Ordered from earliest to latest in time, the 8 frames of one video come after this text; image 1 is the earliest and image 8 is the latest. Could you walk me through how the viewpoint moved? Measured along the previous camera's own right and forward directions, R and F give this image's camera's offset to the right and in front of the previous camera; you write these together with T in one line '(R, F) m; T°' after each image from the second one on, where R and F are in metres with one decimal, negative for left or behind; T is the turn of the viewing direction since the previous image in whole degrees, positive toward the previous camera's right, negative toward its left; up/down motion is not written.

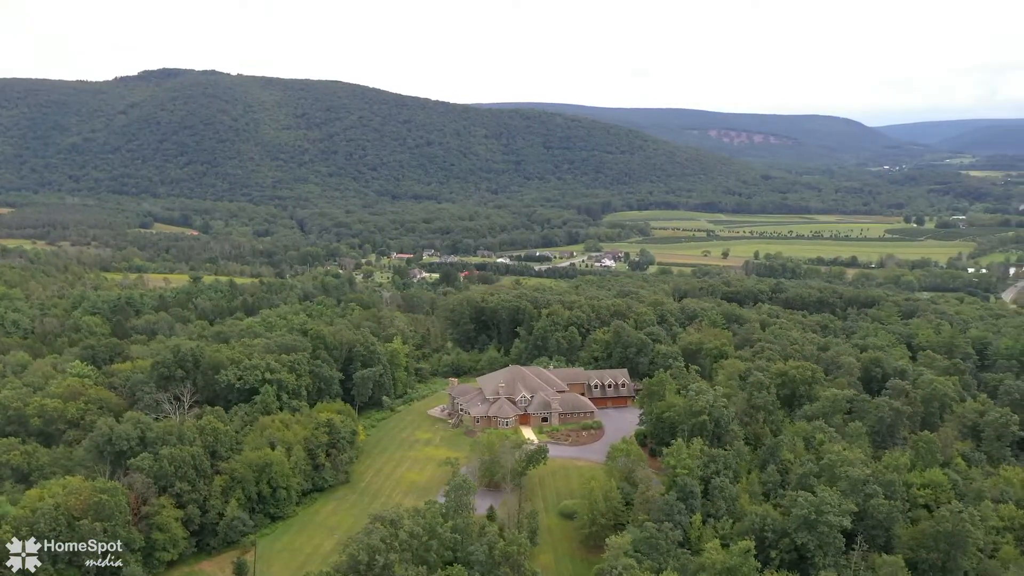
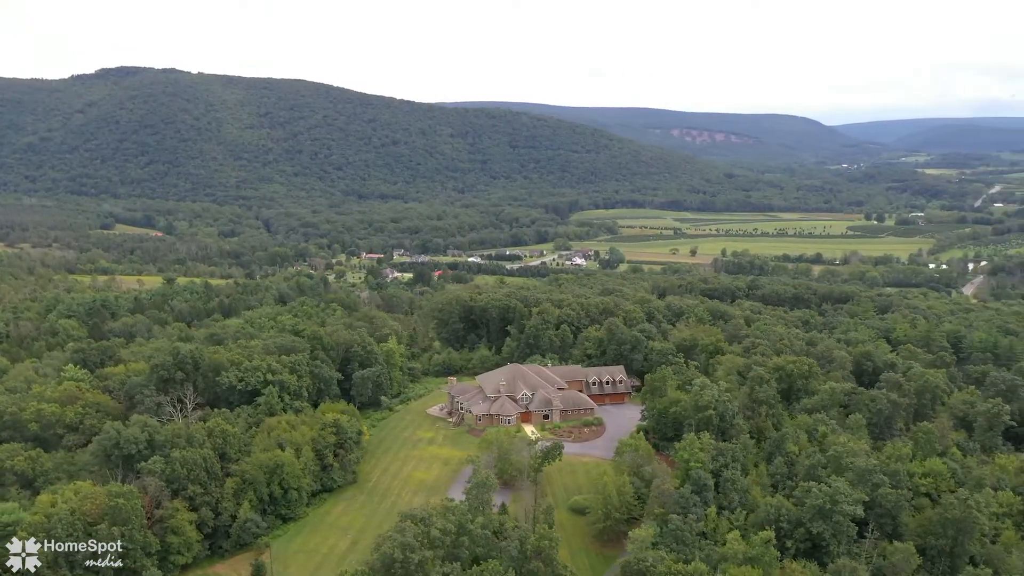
(-2.5, -0.4) m; +3°
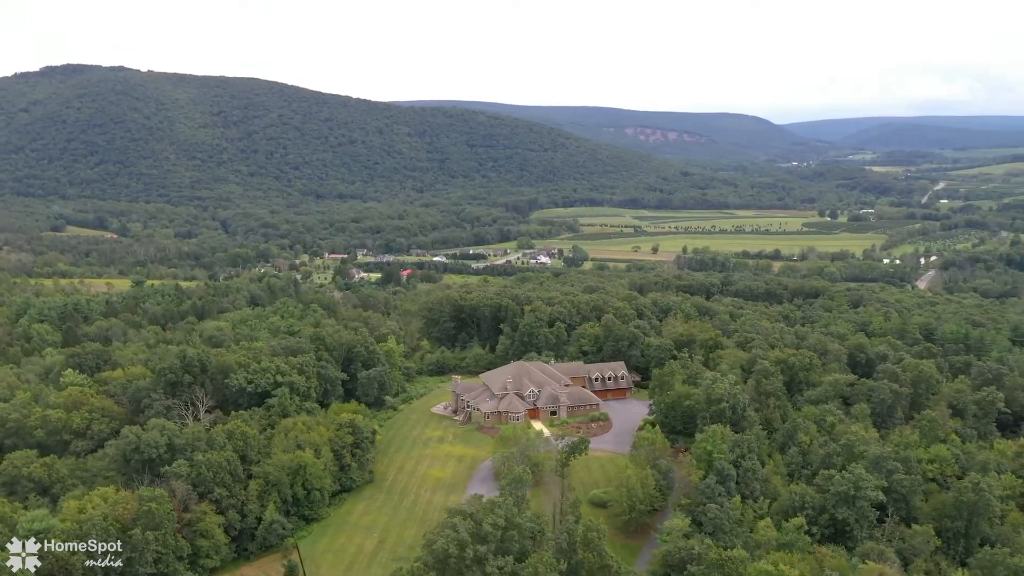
(-3.5, -0.6) m; +3°
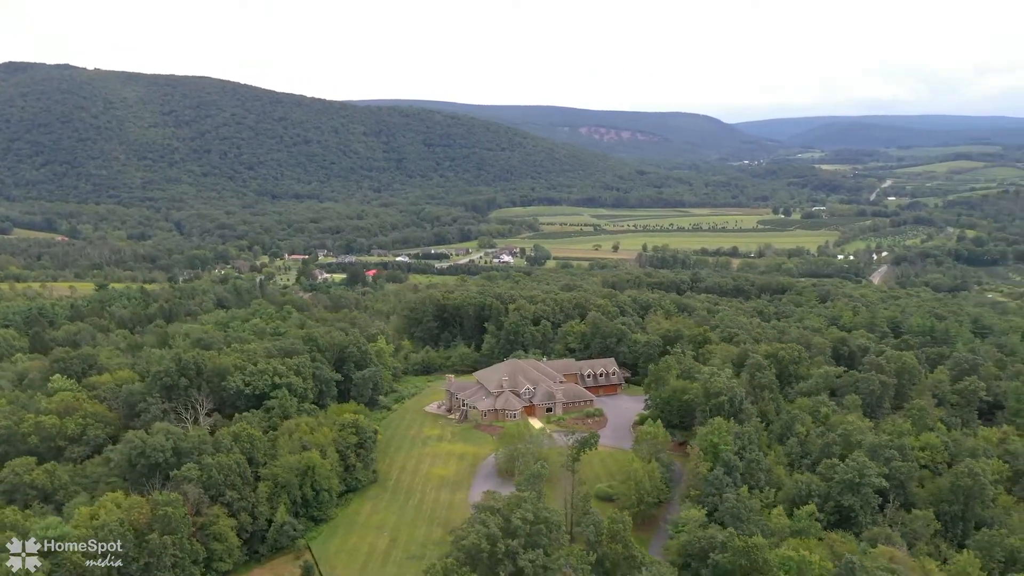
(-2.8, -0.5) m; +3°
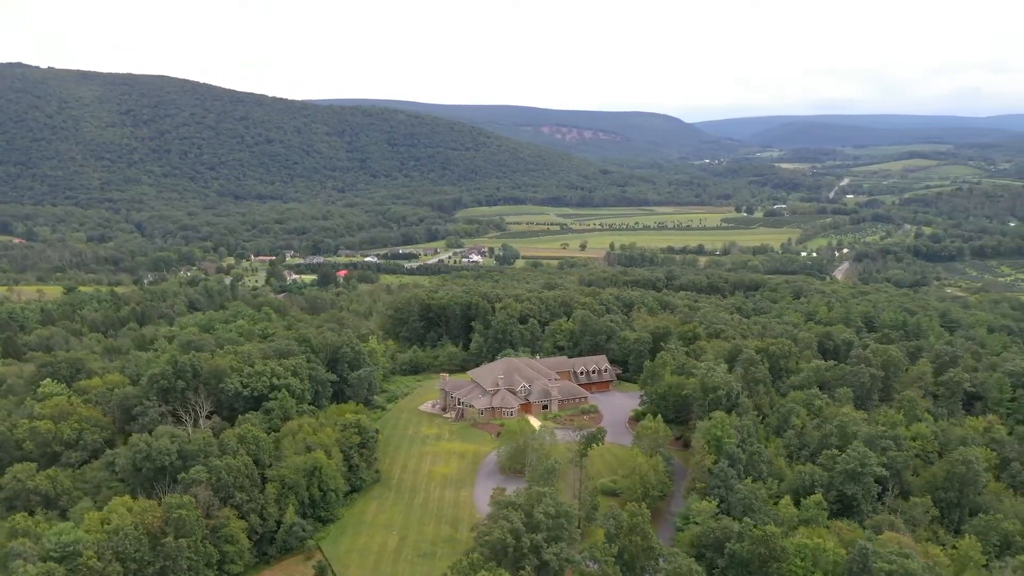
(-2.3, -0.4) m; +3°
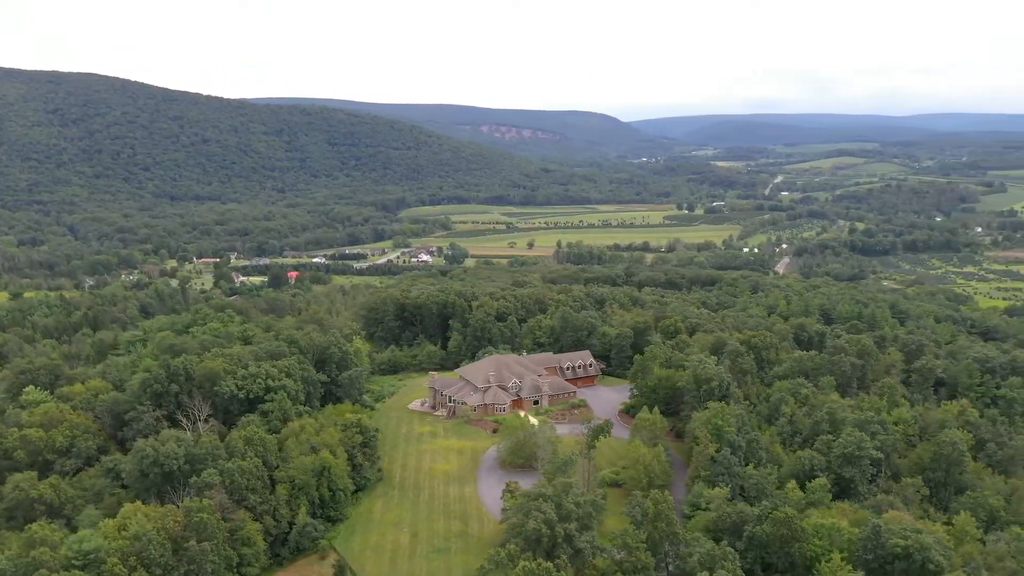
(-3.6, -0.6) m; +4°
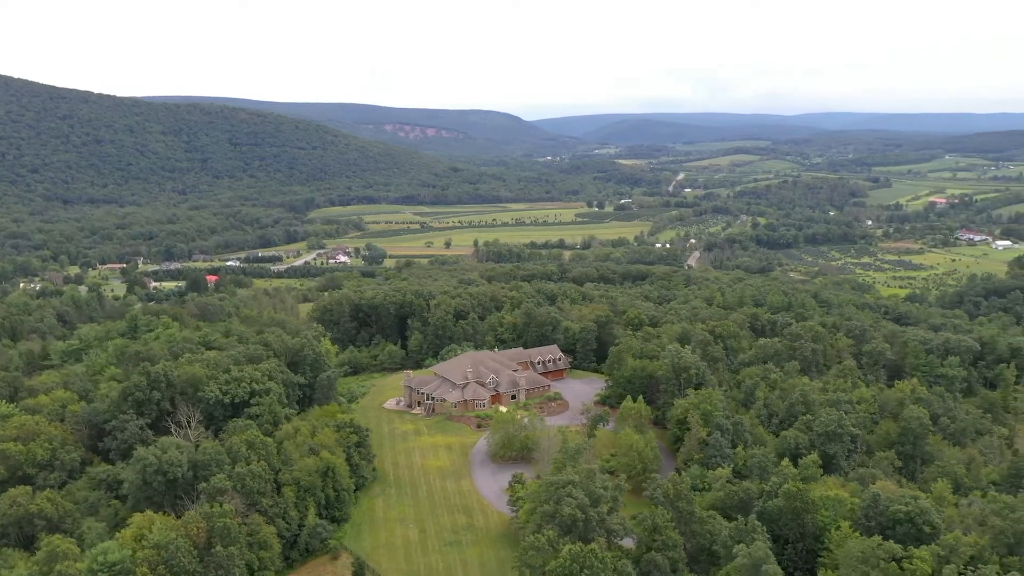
(-5.1, -0.8) m; +7°
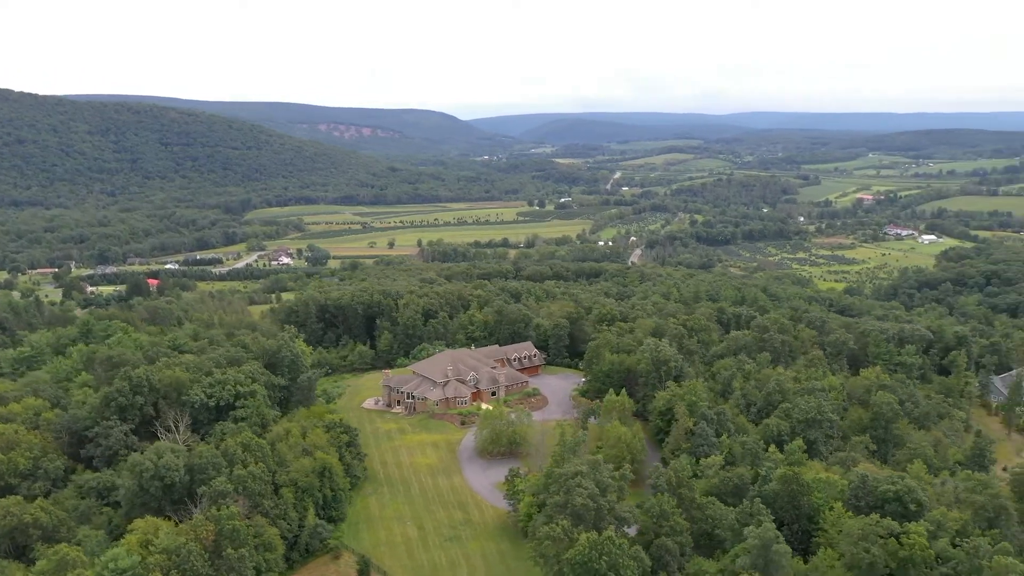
(-3.1, -0.6) m; +4°
